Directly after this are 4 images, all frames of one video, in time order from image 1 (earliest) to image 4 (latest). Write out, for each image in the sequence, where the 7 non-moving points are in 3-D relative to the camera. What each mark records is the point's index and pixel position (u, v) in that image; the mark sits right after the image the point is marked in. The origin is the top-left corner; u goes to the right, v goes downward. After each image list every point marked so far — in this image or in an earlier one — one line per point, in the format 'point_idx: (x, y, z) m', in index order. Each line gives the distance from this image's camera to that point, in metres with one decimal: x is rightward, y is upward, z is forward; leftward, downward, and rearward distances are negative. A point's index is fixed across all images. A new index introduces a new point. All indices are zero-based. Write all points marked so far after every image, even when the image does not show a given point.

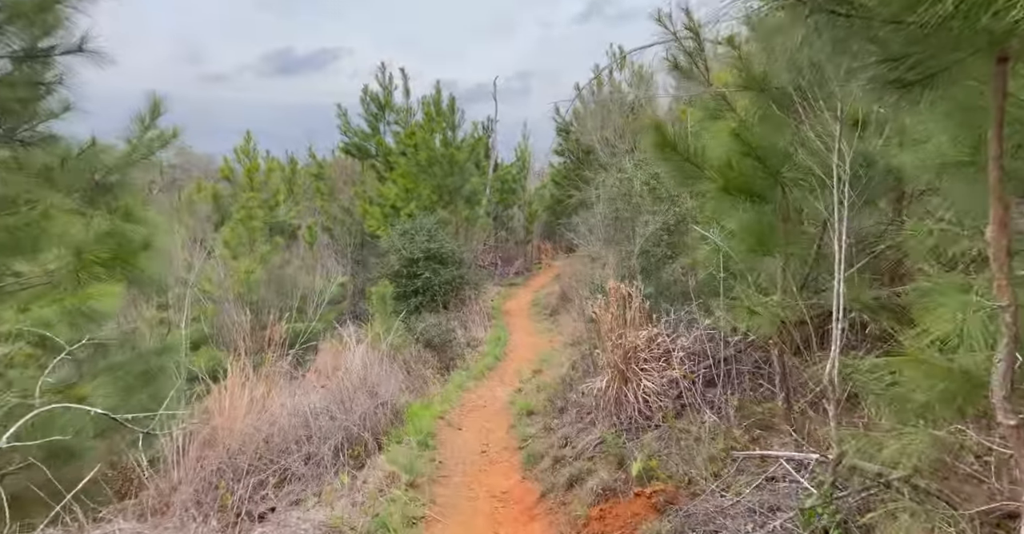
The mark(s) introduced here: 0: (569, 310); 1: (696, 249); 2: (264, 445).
0: (+1.3, -1.0, +16.1) m
1: (+1.7, +0.2, +6.6) m
2: (-2.2, -1.6, +6.3) m
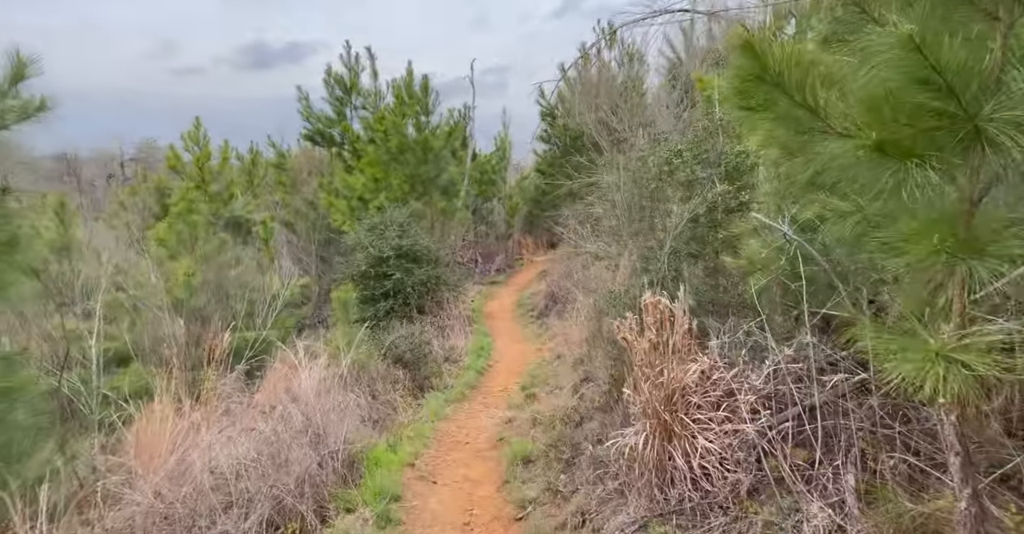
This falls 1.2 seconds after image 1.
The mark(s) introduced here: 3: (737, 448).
0: (+0.9, -1.0, +14.5) m
1: (+1.6, +0.2, +5.0) m
2: (-2.3, -1.6, +4.6) m
3: (+1.3, -1.1, +4.1) m
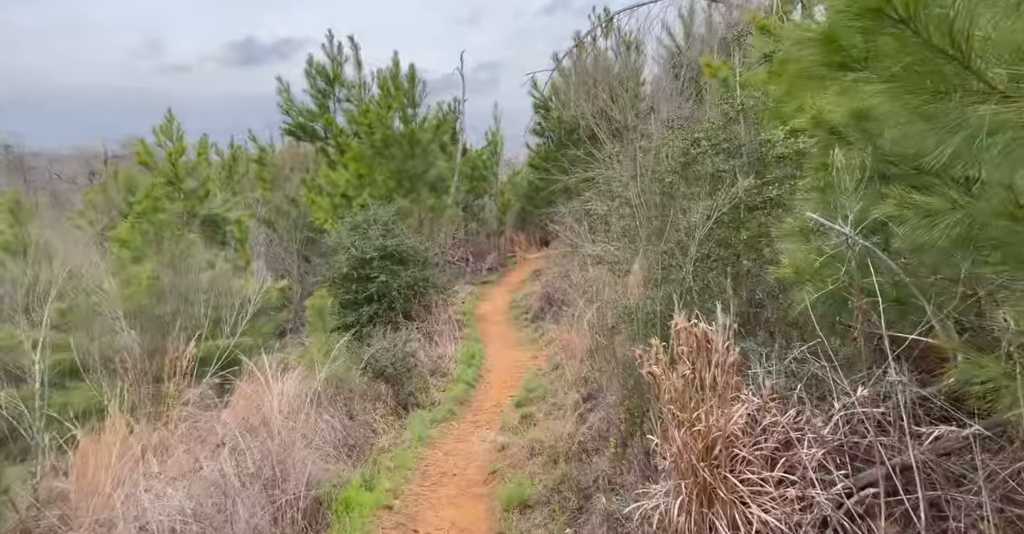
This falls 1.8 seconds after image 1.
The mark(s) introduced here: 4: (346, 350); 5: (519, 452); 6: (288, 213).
0: (+0.8, -1.0, +13.7) m
1: (+1.6, +0.1, +4.2) m
2: (-2.3, -1.7, +3.8) m
3: (+1.3, -1.1, +3.3) m
4: (-2.2, -1.1, +9.5) m
5: (+0.1, -1.6, +6.1) m
6: (-5.7, +1.4, +18.3) m
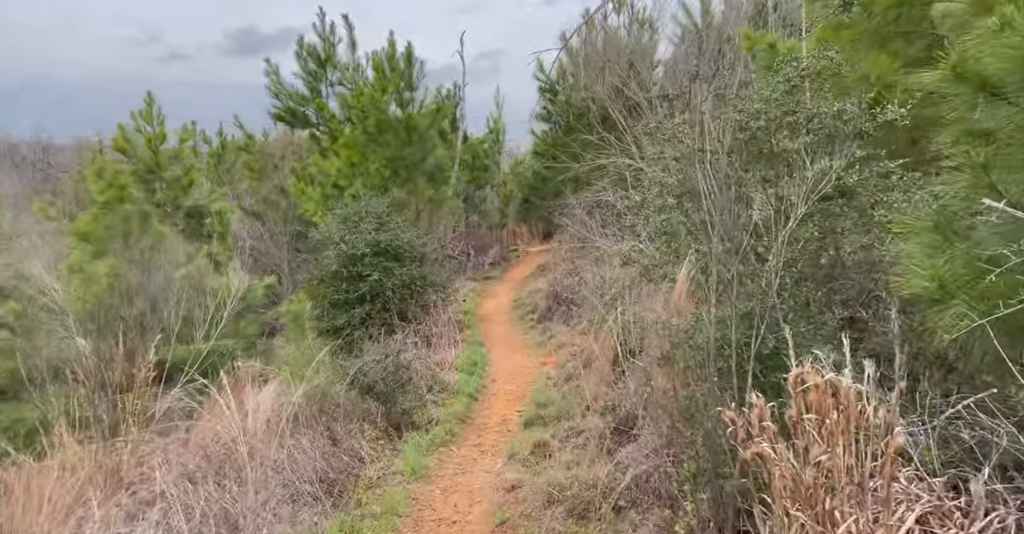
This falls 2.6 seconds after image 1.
0: (+0.9, -0.9, +12.6) m
1: (+1.7, +0.1, +3.1) m
2: (-2.2, -1.8, +2.7) m
3: (+1.4, -1.2, +2.2) m
4: (-2.1, -1.1, +8.4) m
5: (+0.2, -1.6, +5.0) m
6: (-5.6, +1.5, +17.2) m
